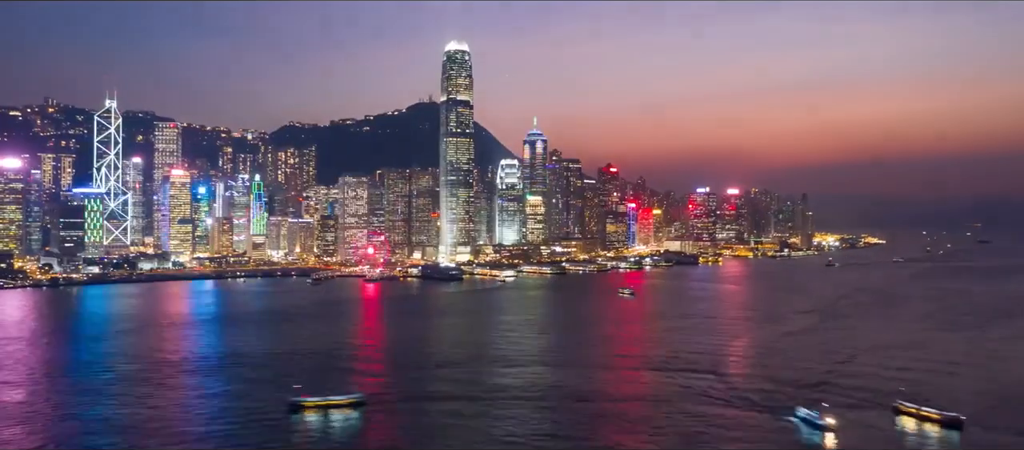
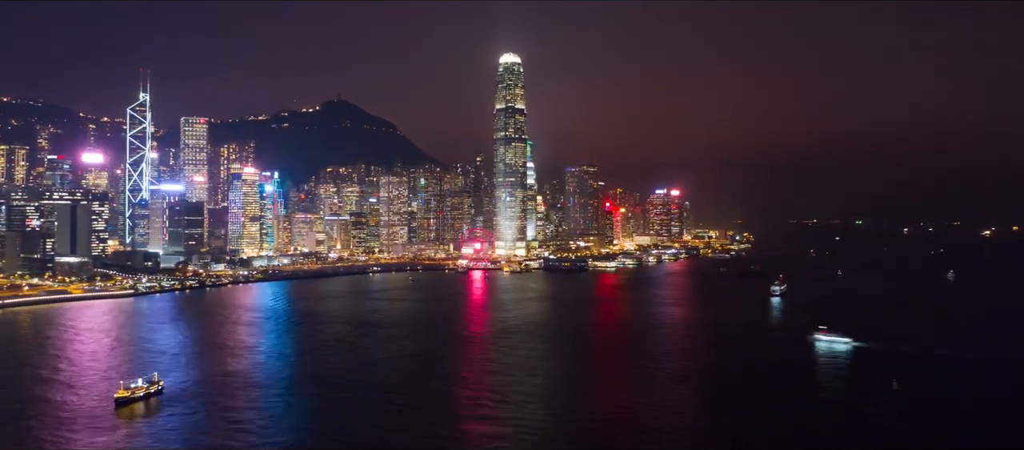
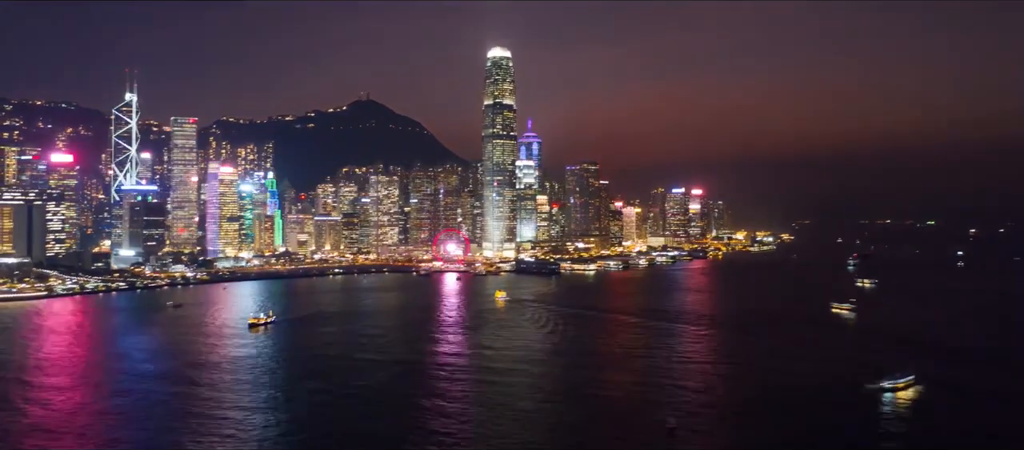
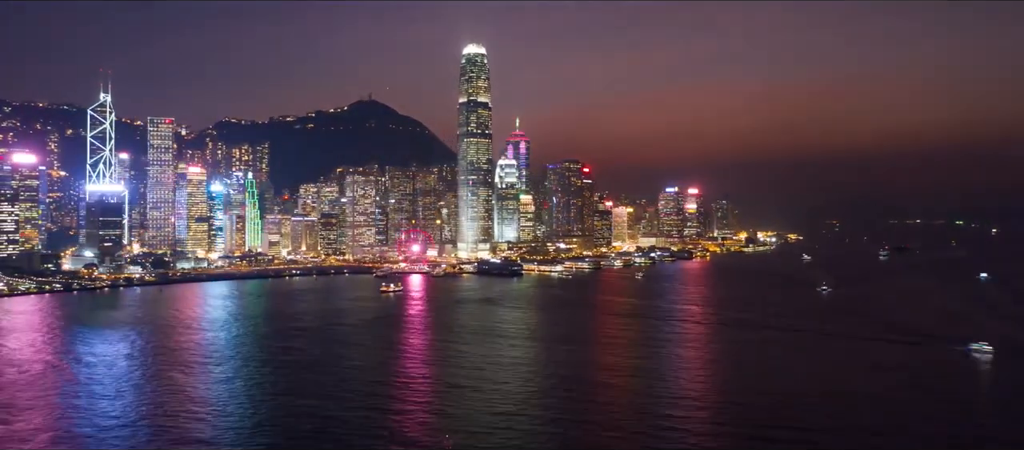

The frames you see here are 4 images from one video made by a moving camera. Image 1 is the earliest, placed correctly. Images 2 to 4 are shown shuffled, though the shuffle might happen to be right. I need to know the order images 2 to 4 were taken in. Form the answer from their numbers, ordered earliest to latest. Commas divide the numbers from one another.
4, 3, 2
